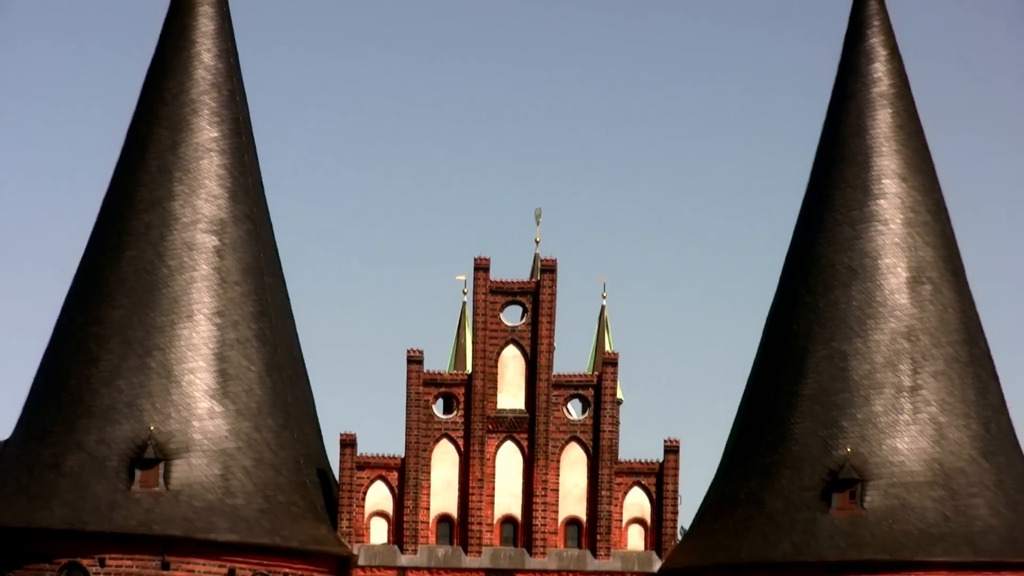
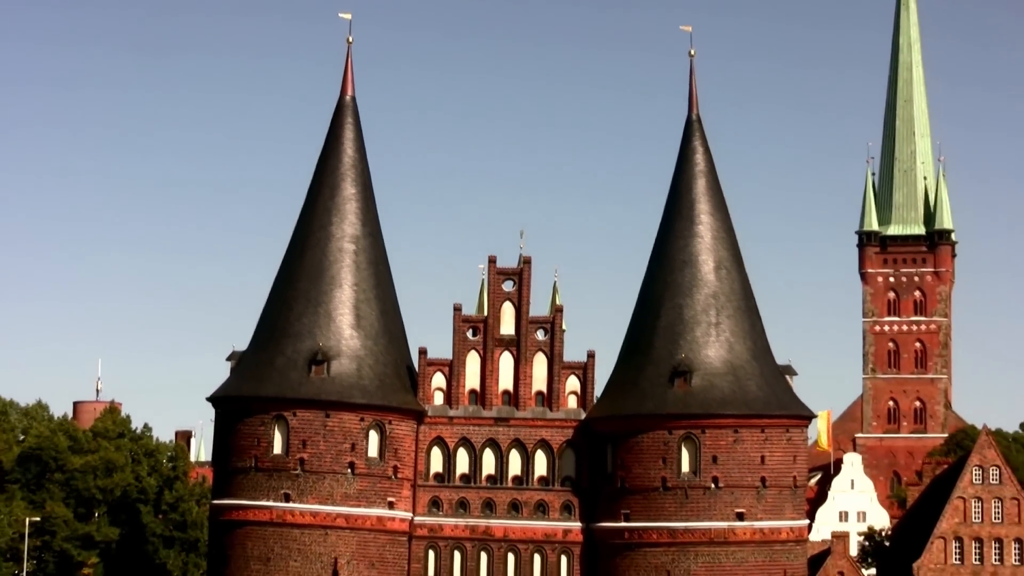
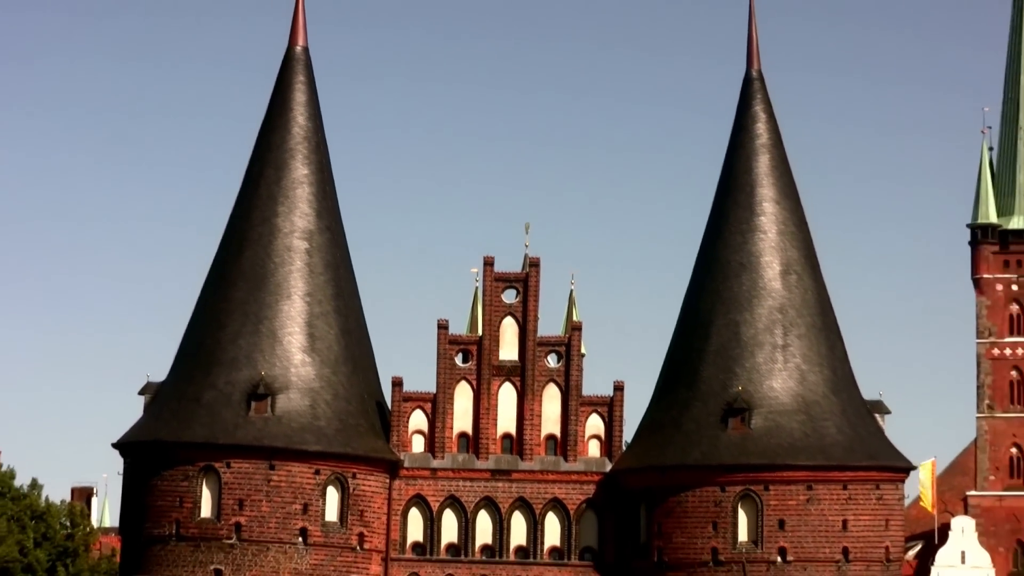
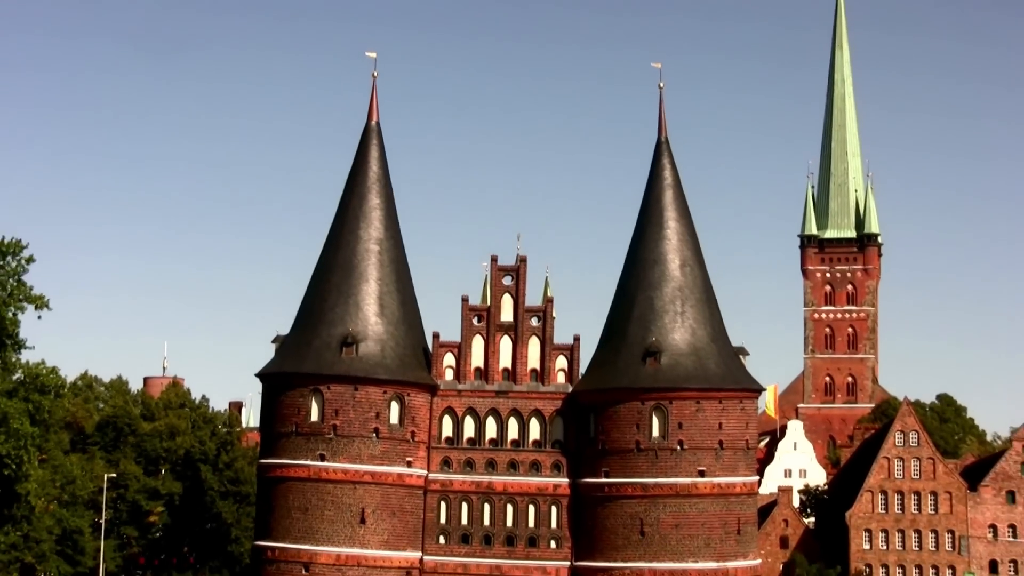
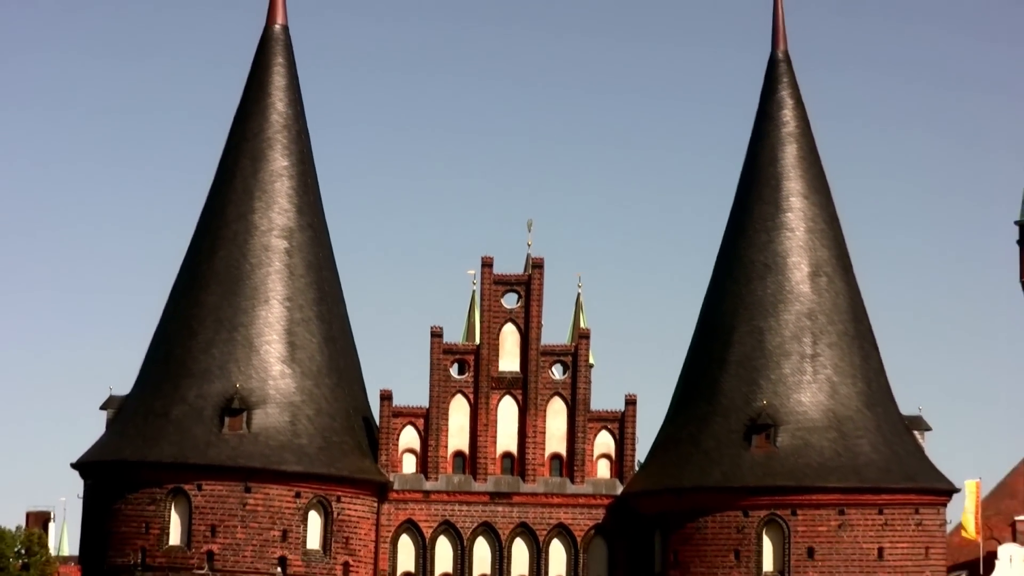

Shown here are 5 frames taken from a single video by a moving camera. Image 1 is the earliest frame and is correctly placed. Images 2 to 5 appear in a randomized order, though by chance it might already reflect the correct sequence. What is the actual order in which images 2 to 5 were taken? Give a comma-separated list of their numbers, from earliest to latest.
5, 3, 2, 4
